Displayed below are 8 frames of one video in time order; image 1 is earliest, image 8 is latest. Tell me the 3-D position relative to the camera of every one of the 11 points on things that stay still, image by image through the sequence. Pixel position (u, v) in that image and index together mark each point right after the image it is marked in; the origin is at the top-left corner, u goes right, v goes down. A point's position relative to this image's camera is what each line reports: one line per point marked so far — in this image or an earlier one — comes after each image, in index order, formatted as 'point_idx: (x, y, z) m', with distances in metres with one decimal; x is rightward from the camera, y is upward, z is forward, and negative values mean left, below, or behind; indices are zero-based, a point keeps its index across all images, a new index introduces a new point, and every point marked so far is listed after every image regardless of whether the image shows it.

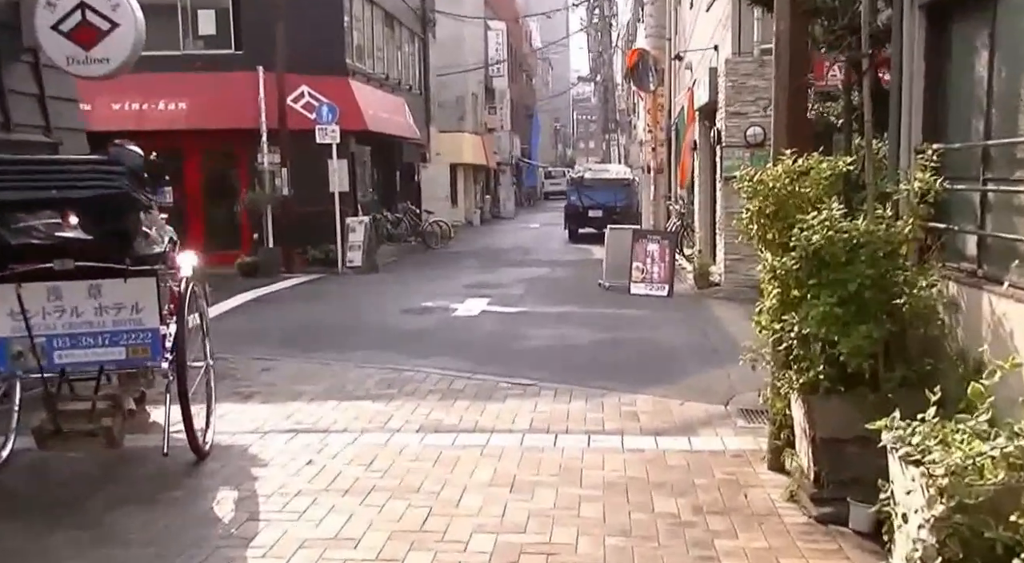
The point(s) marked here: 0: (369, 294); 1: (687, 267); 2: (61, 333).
0: (-2.3, -0.2, +15.7) m
1: (+3.2, +0.3, +17.7) m
2: (-2.6, -0.3, +5.5) m
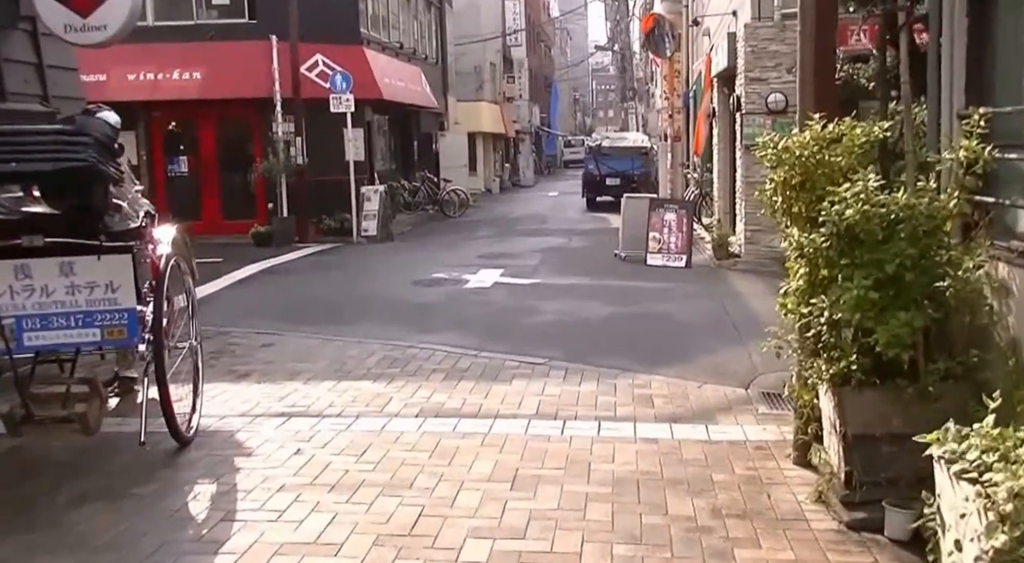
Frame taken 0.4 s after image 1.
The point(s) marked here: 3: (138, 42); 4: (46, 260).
0: (-2.1, +0.3, +15.3) m
1: (+3.4, +0.8, +17.2) m
2: (-2.6, -0.2, +5.2) m
3: (-7.5, +4.9, +19.9) m
4: (-2.5, +0.1, +5.2) m
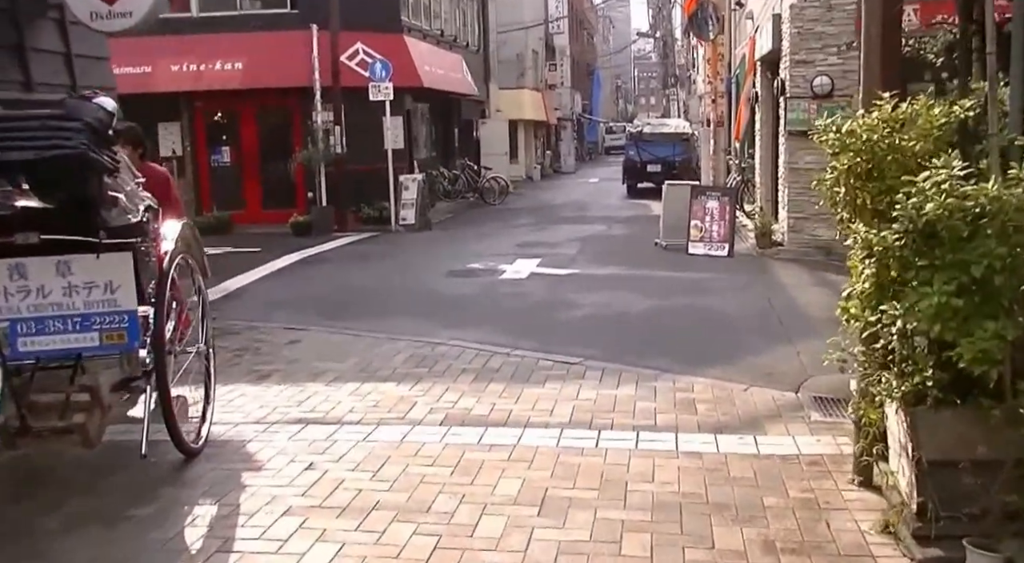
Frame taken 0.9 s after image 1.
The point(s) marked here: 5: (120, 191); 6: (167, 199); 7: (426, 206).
0: (-1.5, +0.4, +14.9) m
1: (+4.1, +1.0, +16.6) m
2: (-2.4, -0.2, +4.8) m
3: (-6.8, +5.1, +19.7) m
4: (-2.3, +0.1, +4.8) m
5: (-2.1, +0.5, +4.9) m
6: (-2.4, +0.6, +6.9) m
7: (-1.7, +1.5, +19.0) m
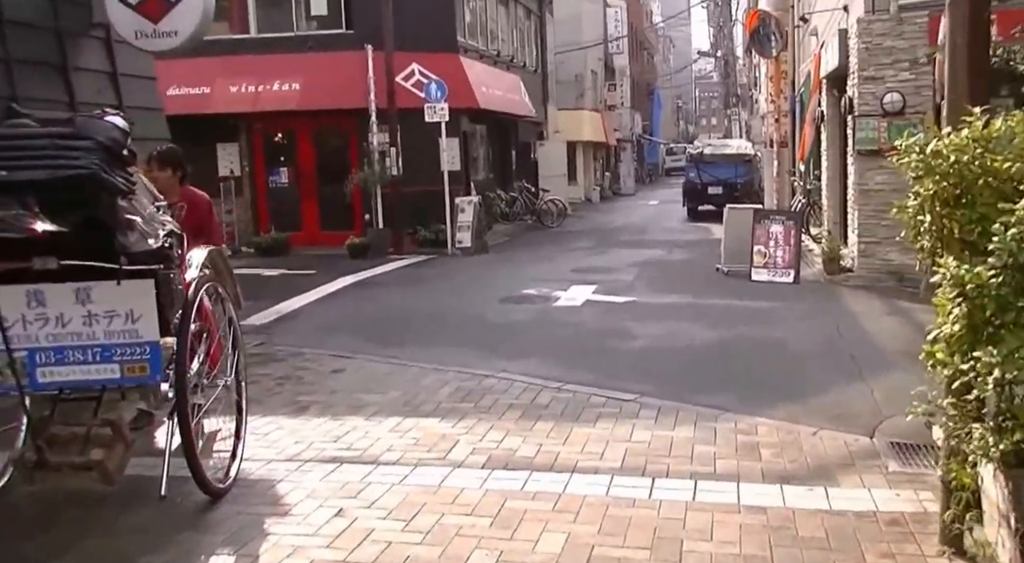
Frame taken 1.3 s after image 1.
0: (-0.7, +0.1, +14.6) m
1: (+5.0, +0.5, +15.9) m
2: (-2.2, -0.3, +4.6) m
3: (-5.6, +4.7, +19.8) m
4: (-2.1, 0.0, +4.6) m
5: (-1.8, +0.3, +4.7) m
6: (-2.1, +0.4, +6.7) m
7: (-0.6, +1.0, +18.8) m
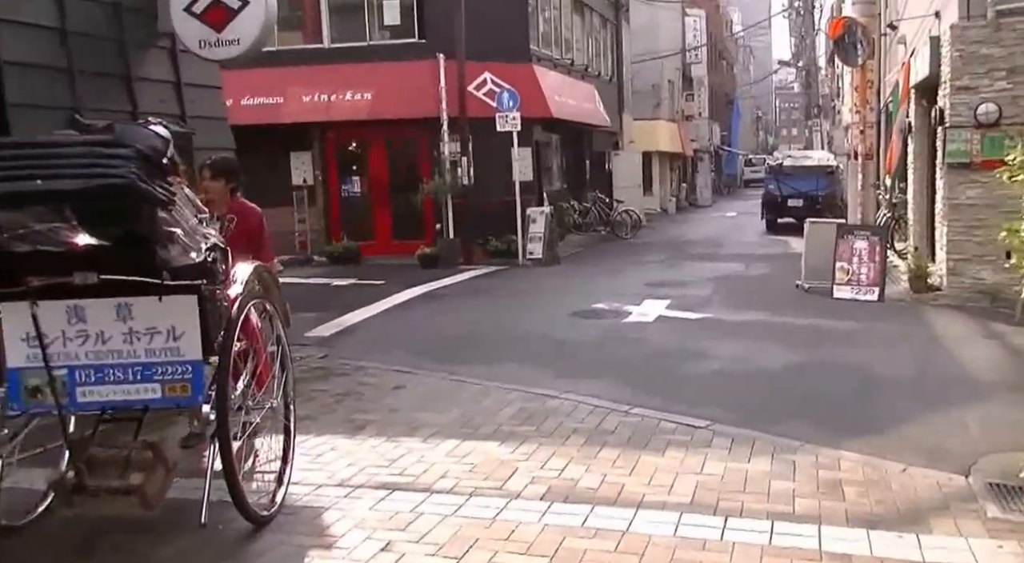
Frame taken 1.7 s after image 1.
0: (+0.4, -0.1, +14.3) m
1: (+6.1, +0.2, +15.2) m
2: (-1.9, -0.4, +4.4) m
3: (-4.1, +4.5, +19.9) m
4: (-1.8, -0.1, +4.4) m
5: (-1.6, +0.3, +4.5) m
6: (-1.7, +0.3, +6.5) m
7: (+0.8, +0.8, +18.5) m
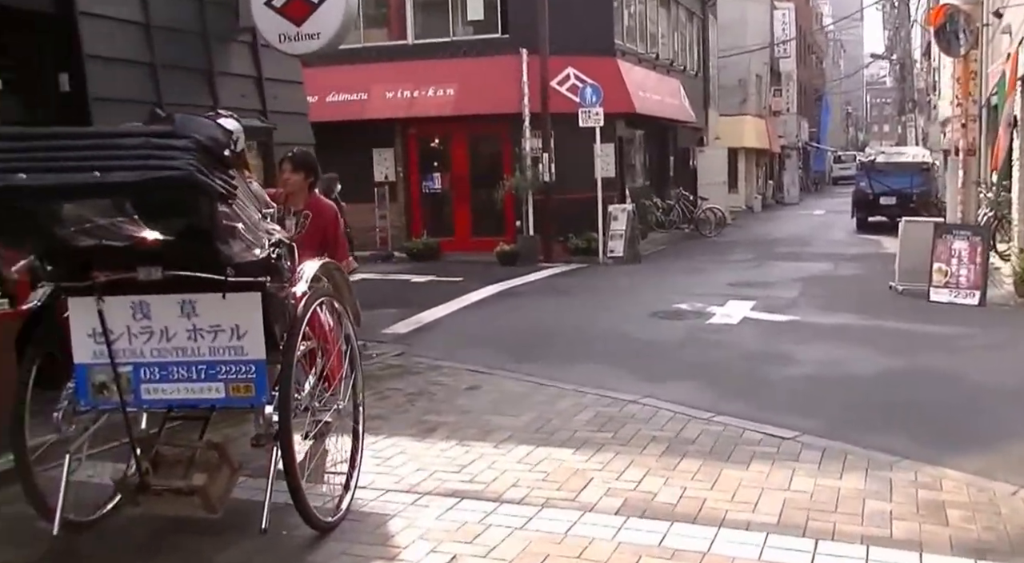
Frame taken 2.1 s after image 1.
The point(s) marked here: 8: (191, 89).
0: (+1.5, -0.1, +14.0) m
1: (+7.3, +0.2, +14.4) m
2: (-1.6, -0.4, +4.4) m
3: (-2.4, +4.6, +19.9) m
4: (-1.5, -0.1, +4.3) m
5: (-1.2, +0.3, +4.4) m
6: (-1.1, +0.3, +6.4) m
7: (+2.3, +0.8, +18.1) m
8: (-2.7, +1.6, +8.2) m
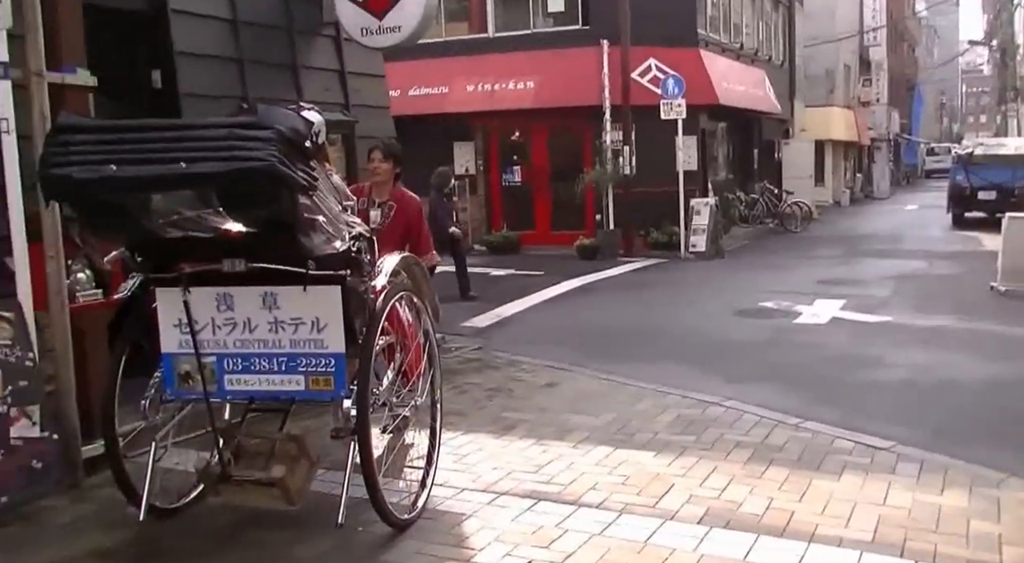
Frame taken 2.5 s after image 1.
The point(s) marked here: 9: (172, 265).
0: (+2.7, -0.1, +13.7) m
1: (+8.5, +0.2, +13.6) m
2: (-1.2, -0.3, +4.3) m
3: (-0.7, +4.7, +19.9) m
4: (-1.2, -0.1, +4.3) m
5: (-0.8, +0.3, +4.3) m
6: (-0.6, +0.3, +6.3) m
7: (+3.8, +0.9, +17.7) m
8: (-2.0, +1.7, +8.2) m
9: (-1.6, +0.1, +4.4) m
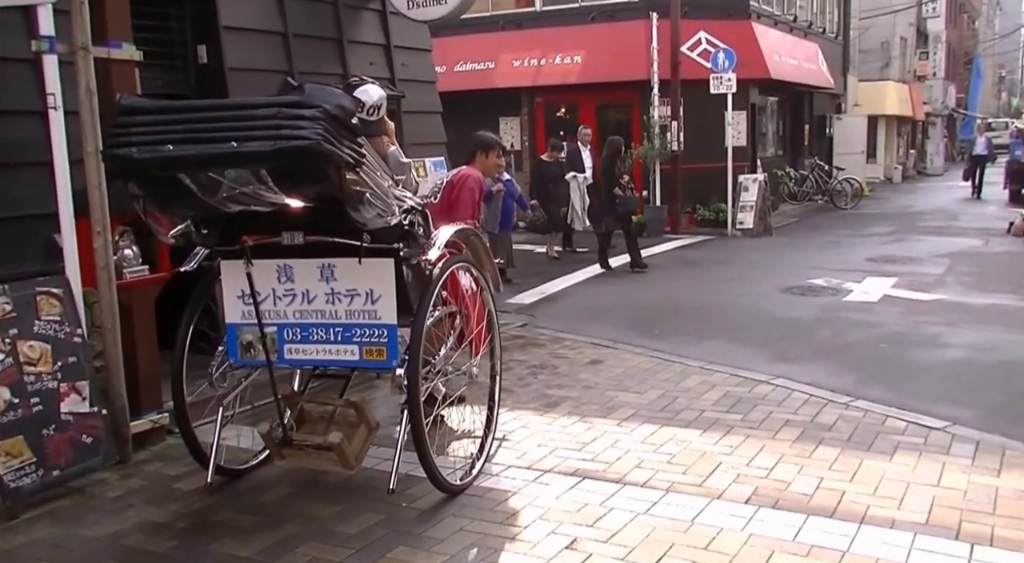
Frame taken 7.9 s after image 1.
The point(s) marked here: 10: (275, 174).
0: (+3.3, +0.3, +13.5) m
1: (+9.1, +0.5, +13.1) m
2: (-1.0, -0.2, +4.3) m
3: (+0.2, +5.2, +19.7) m
4: (-1.0, +0.1, +4.3) m
5: (-0.6, +0.4, +4.3) m
6: (-0.3, +0.5, +6.3) m
7: (+4.6, +1.3, +17.4) m
8: (-1.6, +1.9, +8.2) m
9: (-1.4, +0.2, +4.4) m
10: (-1.0, +0.4, +3.9) m
